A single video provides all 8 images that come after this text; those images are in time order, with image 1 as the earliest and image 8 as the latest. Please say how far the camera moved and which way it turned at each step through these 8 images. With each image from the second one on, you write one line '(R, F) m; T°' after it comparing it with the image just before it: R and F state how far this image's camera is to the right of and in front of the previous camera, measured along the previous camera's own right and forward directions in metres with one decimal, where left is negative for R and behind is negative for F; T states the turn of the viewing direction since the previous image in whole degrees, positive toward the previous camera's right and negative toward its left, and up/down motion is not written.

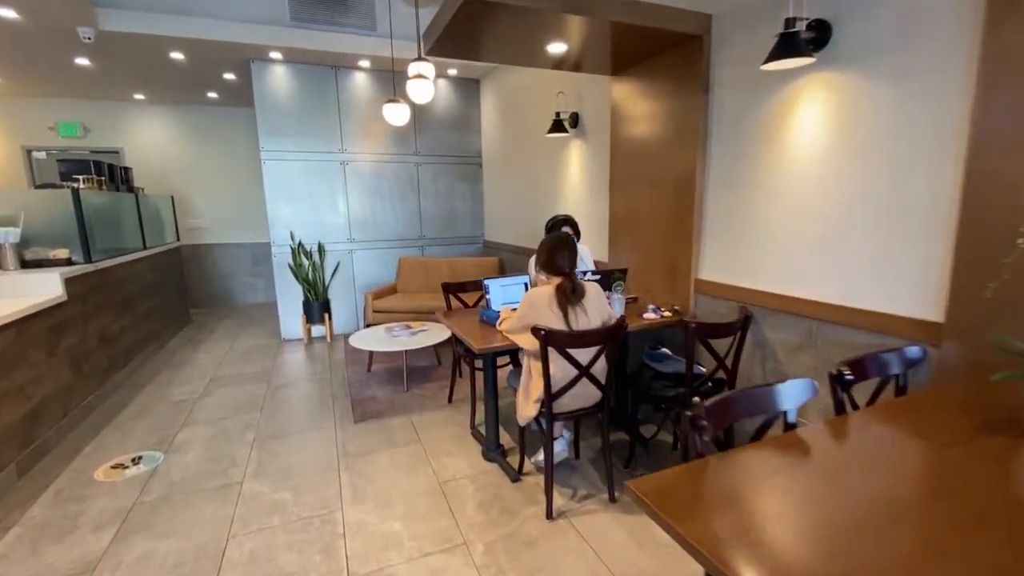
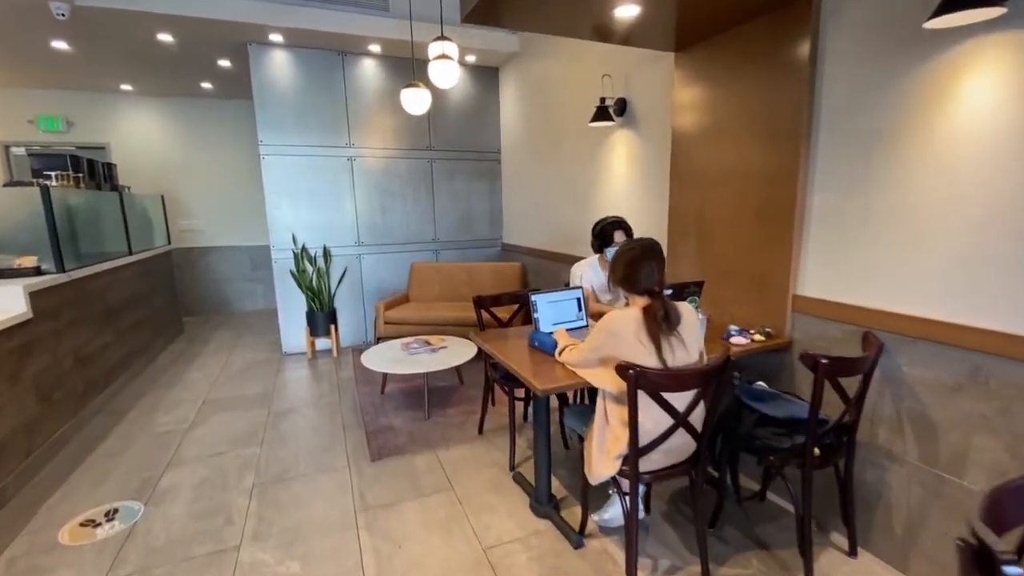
(-0.3, +0.5) m; 0°
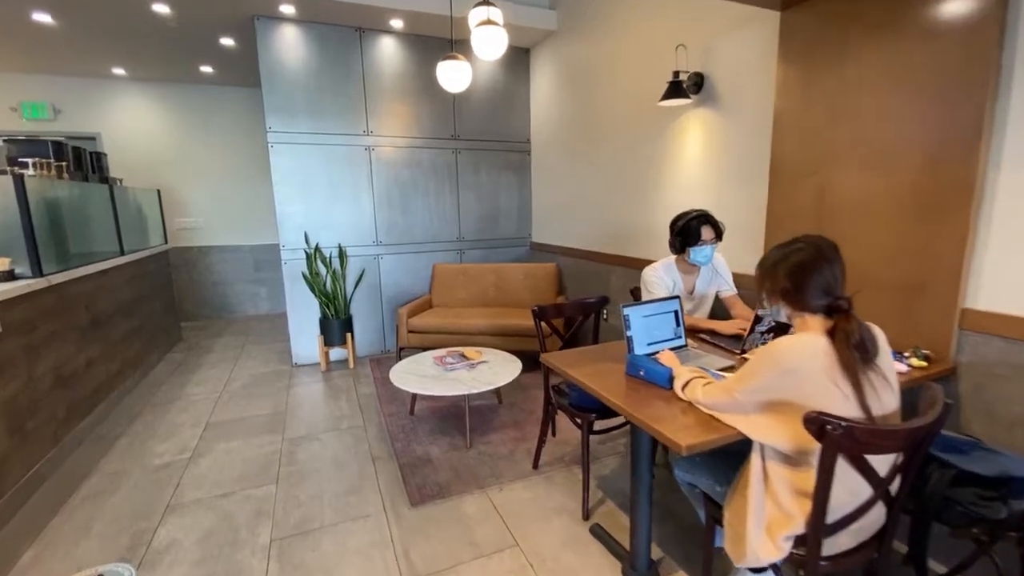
(-0.3, +0.4) m; 0°
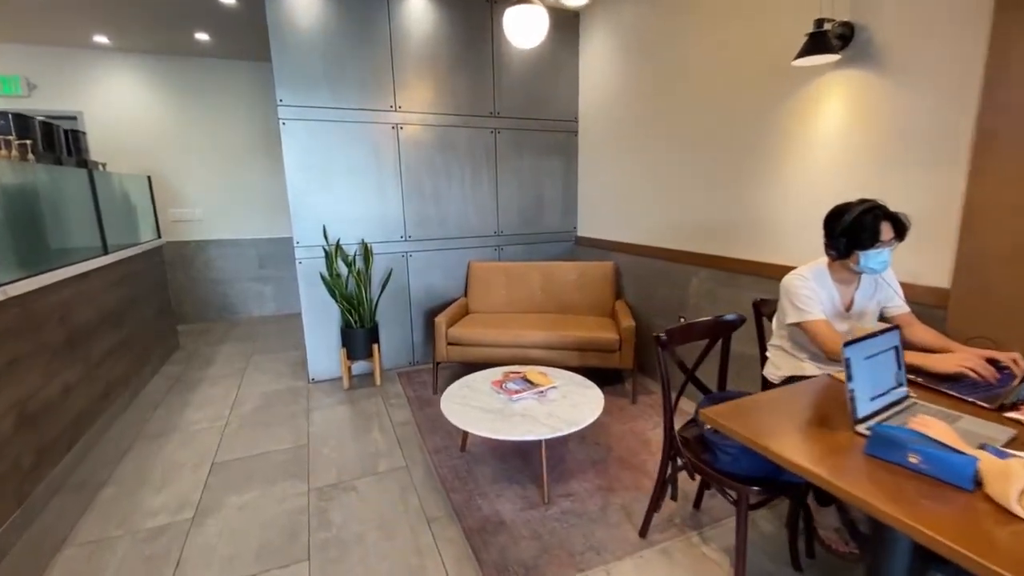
(-0.4, +0.6) m; 0°
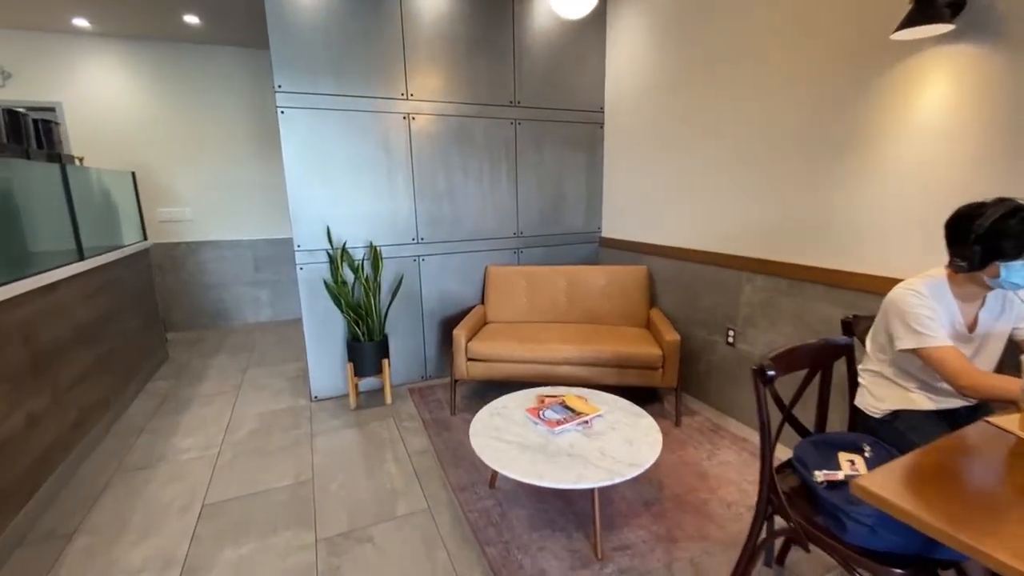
(-0.2, +0.3) m; 0°
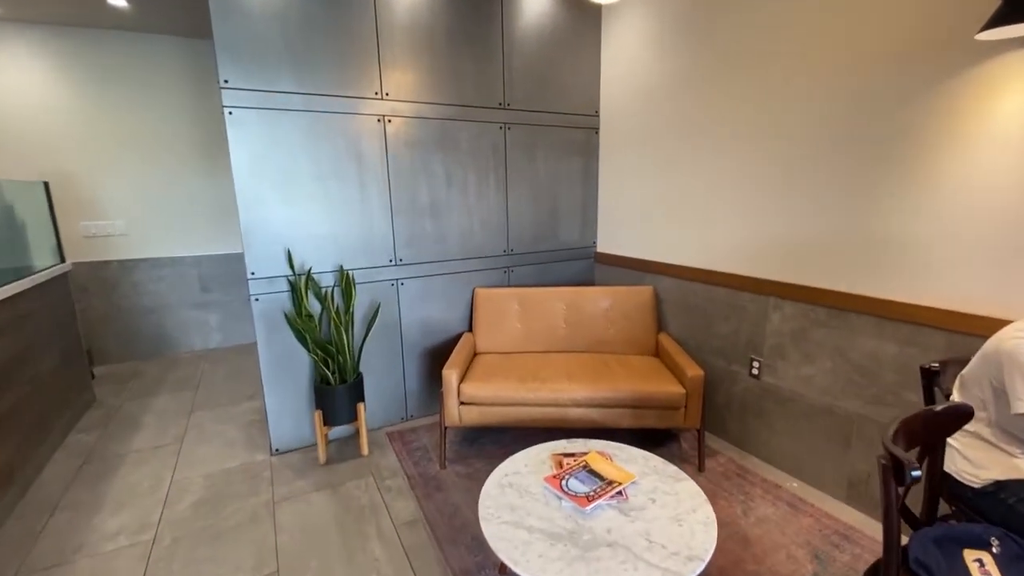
(-0.2, +0.4) m; +5°
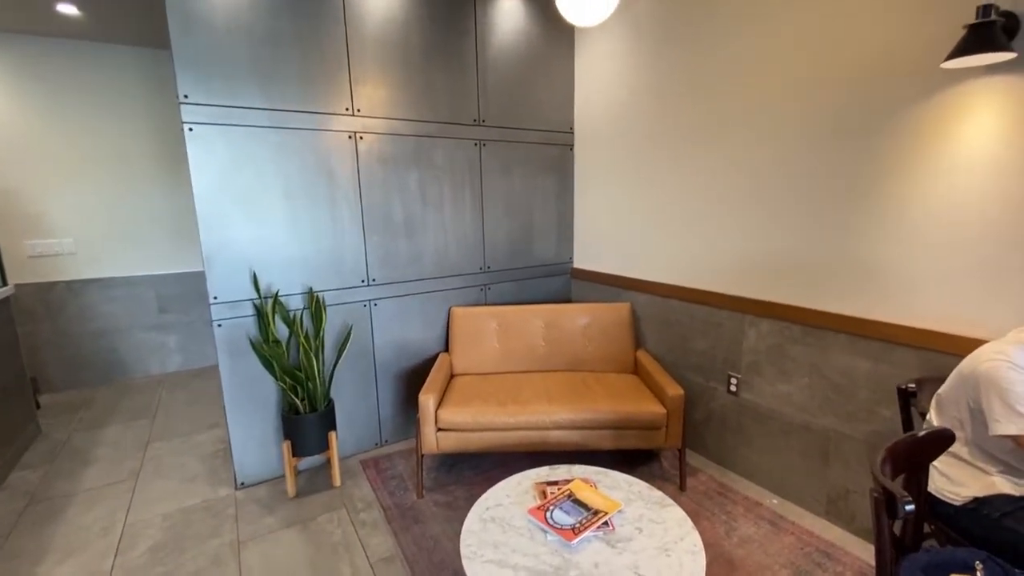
(0.0, +0.1) m; +3°
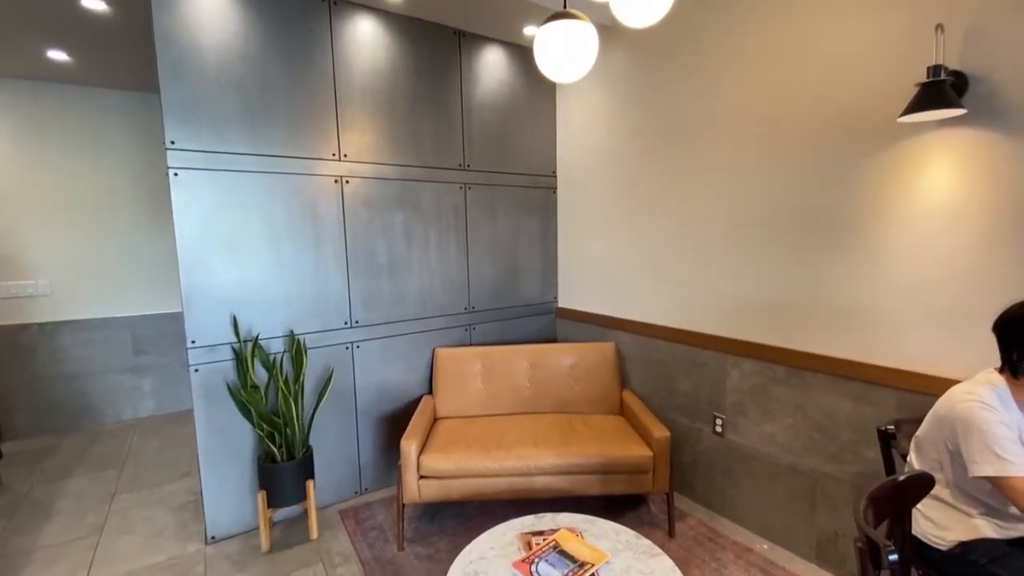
(0.0, 0.0) m; +2°
